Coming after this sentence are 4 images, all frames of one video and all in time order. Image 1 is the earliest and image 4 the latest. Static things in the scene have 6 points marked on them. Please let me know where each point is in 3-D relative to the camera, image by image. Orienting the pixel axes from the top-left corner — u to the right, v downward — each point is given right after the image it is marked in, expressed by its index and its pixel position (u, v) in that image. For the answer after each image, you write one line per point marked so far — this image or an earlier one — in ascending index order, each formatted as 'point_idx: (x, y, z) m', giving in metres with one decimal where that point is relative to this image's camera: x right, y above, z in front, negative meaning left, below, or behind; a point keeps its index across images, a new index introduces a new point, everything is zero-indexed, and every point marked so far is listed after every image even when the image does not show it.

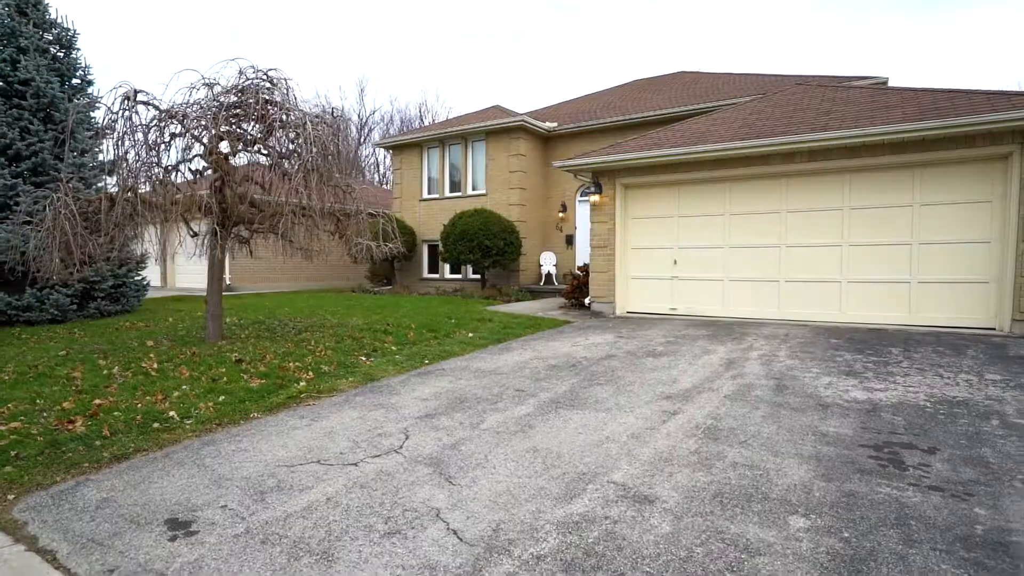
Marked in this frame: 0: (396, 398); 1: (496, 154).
0: (-1.0, -0.9, +4.8) m
1: (-0.4, +3.4, +14.6) m
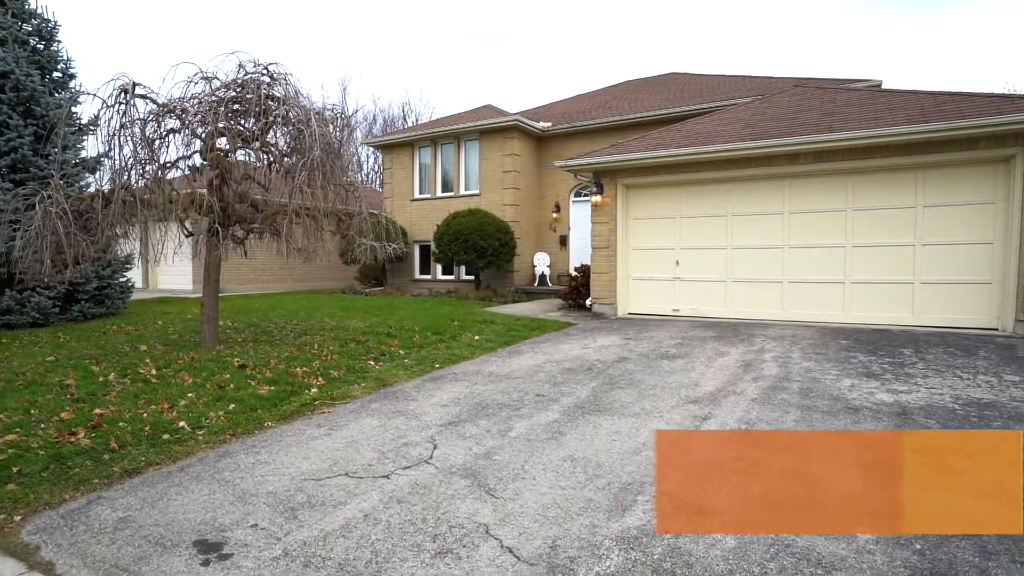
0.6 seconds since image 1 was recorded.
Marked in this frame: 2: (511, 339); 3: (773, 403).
0: (-0.8, -0.9, +4.6) m
1: (-0.6, +3.4, +14.4) m
2: (0.0, -0.7, +7.3) m
3: (+2.1, -0.9, +4.5) m
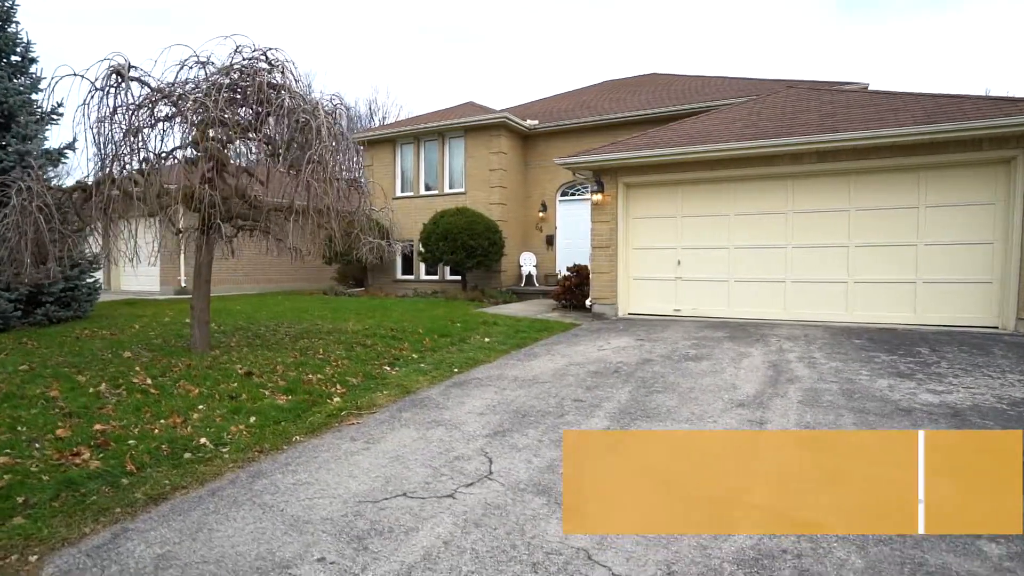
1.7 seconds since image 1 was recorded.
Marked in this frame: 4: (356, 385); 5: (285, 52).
0: (-0.5, -0.9, +4.3) m
1: (-0.9, +3.4, +14.1) m
2: (+0.1, -0.7, +7.0) m
3: (+2.4, -0.9, +4.4) m
4: (-1.3, -0.8, +4.9) m
5: (-2.5, +2.6, +6.3) m
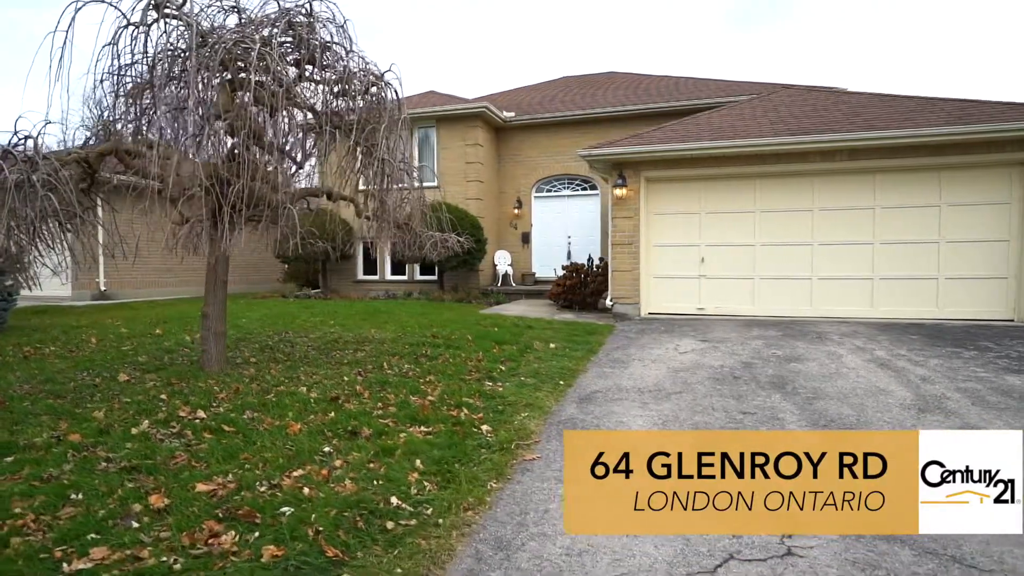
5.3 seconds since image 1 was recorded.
0: (+0.7, -0.9, +3.6) m
1: (-1.4, +3.3, +13.1) m
2: (+0.8, -0.6, +6.4) m
3: (+3.5, -0.9, +4.1) m
4: (-0.2, -0.8, +4.0) m
5: (-1.6, +2.6, +5.2) m
